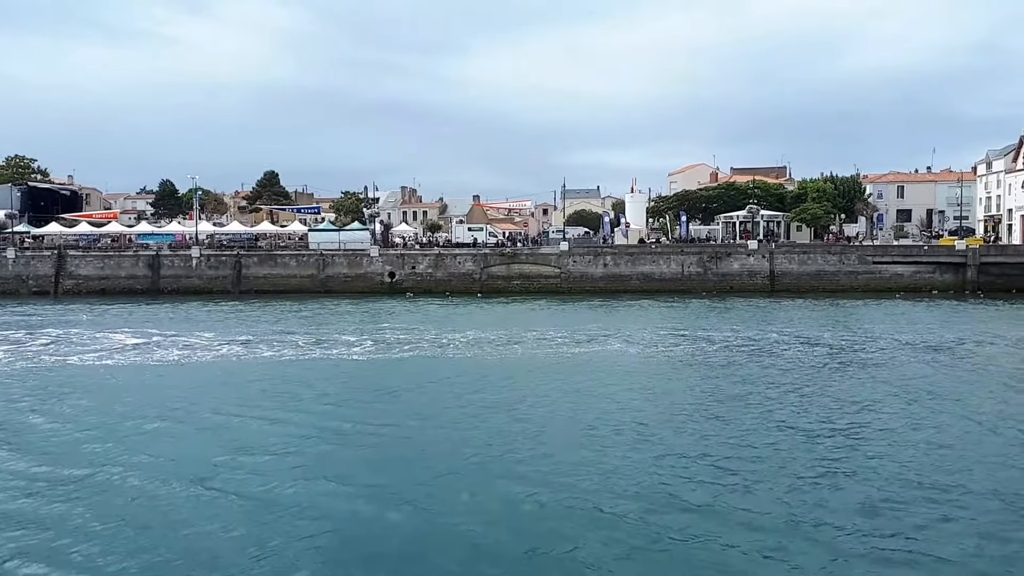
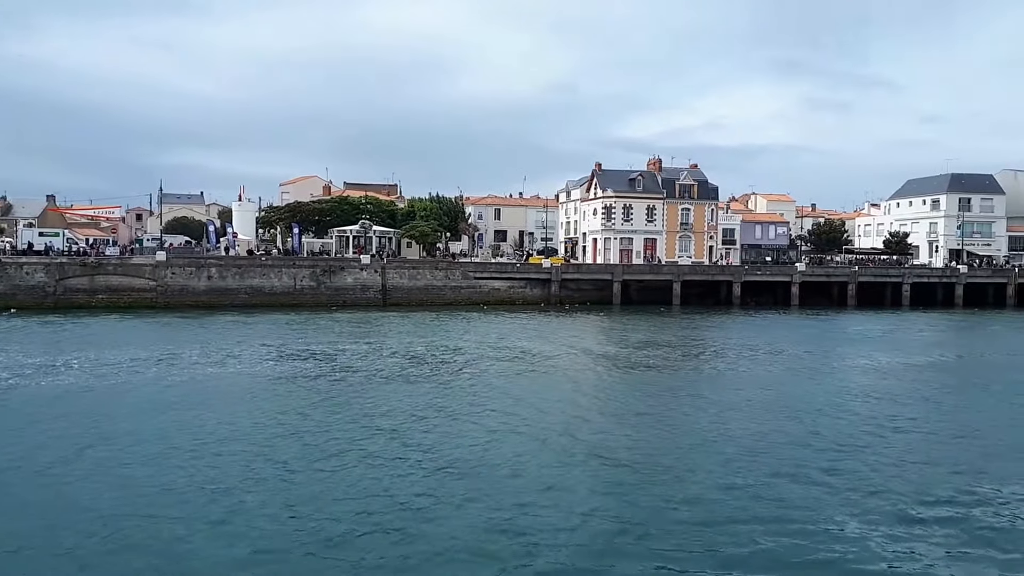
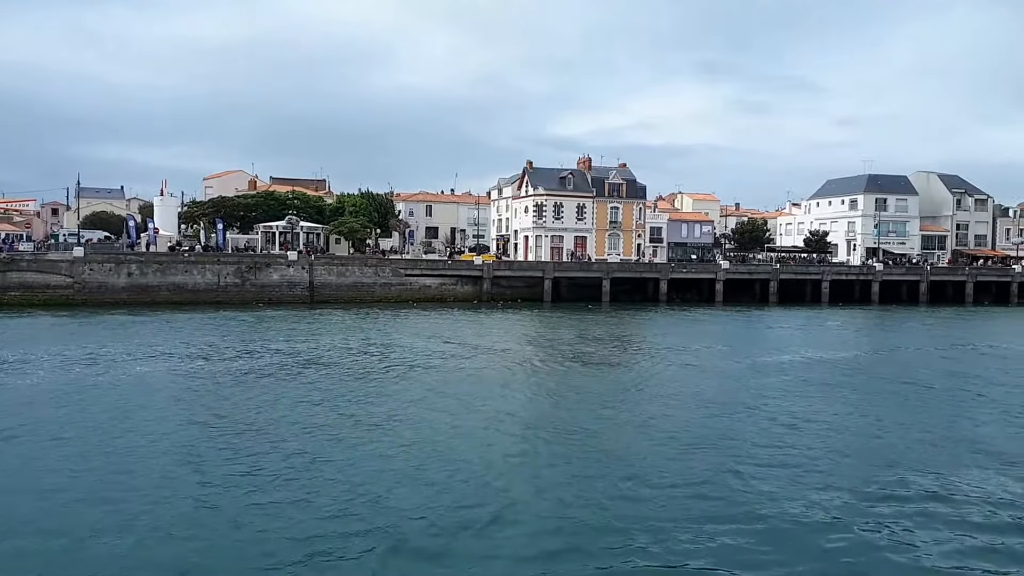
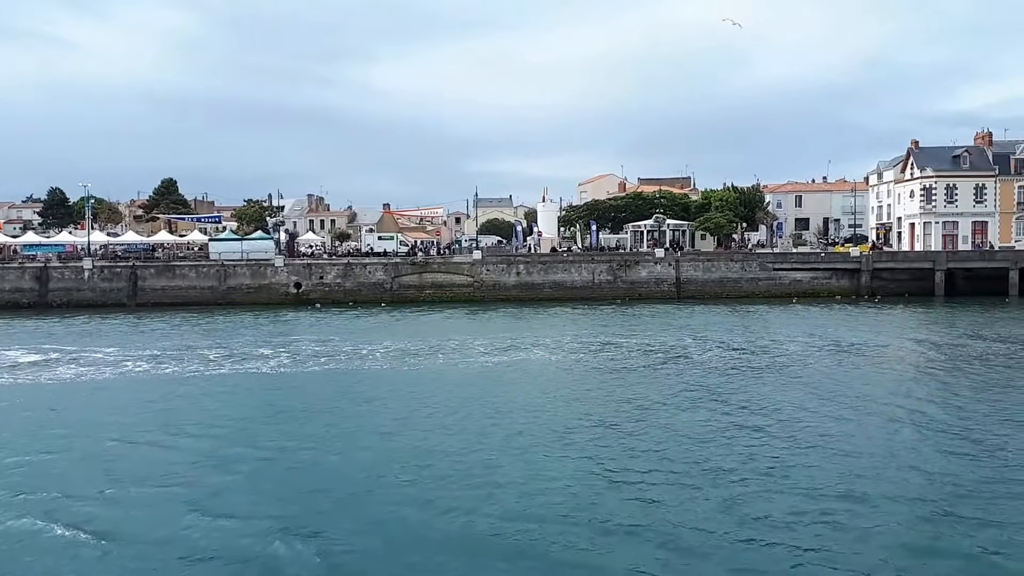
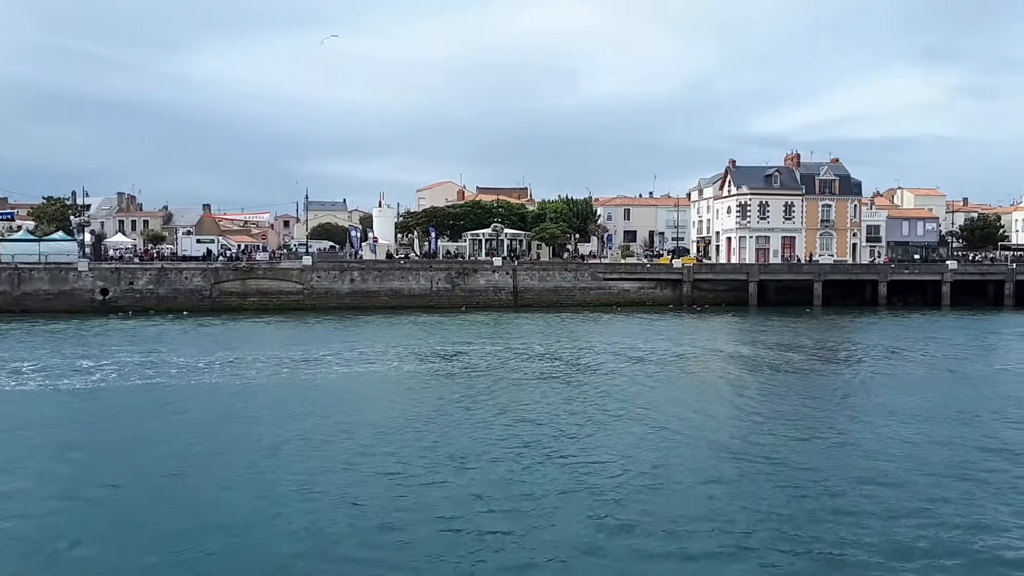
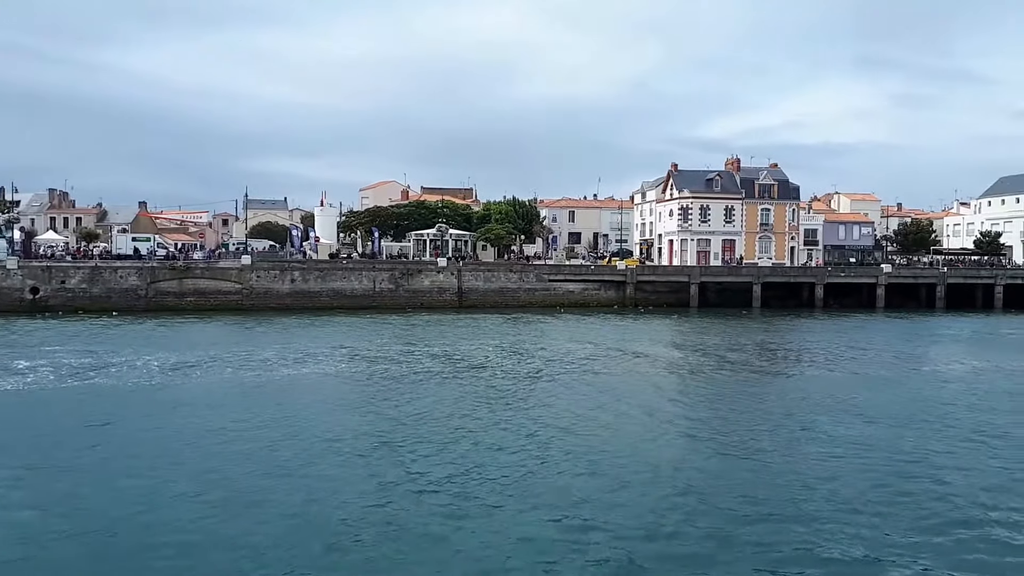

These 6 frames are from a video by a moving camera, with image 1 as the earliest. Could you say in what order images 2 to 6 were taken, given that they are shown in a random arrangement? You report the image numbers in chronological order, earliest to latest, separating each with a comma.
4, 5, 6, 2, 3
